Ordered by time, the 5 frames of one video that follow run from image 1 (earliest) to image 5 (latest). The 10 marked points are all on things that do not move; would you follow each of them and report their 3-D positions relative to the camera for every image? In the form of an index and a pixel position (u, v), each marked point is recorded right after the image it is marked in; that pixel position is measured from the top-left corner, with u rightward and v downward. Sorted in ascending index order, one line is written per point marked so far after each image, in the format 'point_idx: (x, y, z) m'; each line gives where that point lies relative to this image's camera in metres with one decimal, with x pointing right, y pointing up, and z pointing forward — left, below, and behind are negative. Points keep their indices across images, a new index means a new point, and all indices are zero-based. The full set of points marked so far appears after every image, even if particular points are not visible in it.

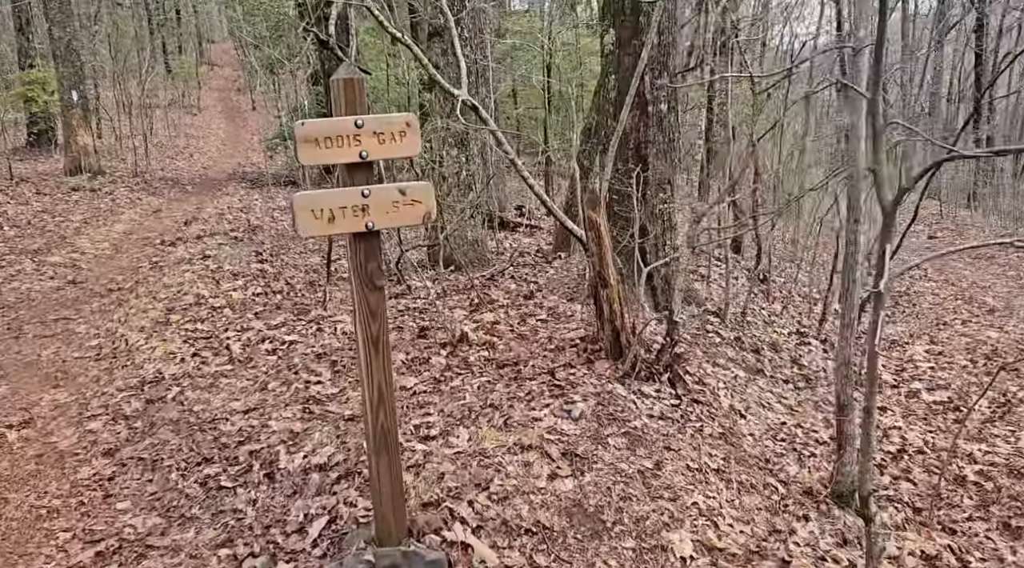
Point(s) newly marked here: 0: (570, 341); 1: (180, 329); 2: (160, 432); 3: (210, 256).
0: (+0.5, -0.5, +6.8) m
1: (-3.2, -0.4, +8.5) m
2: (-2.4, -1.0, +6.0) m
3: (-4.3, +0.4, +12.4) m
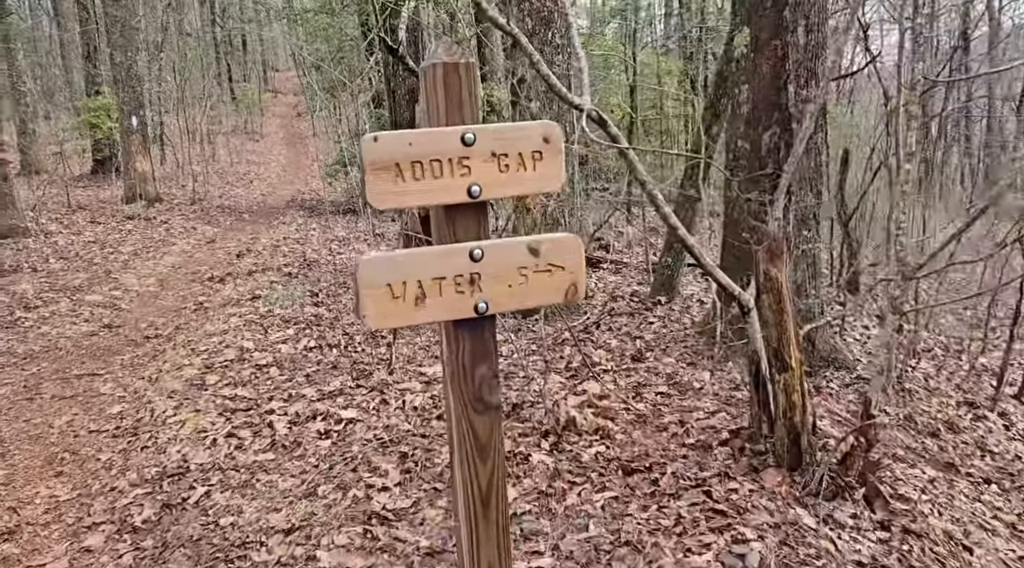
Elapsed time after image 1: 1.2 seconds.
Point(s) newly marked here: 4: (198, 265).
0: (+1.2, -0.9, +5.1) m
1: (-2.4, -0.9, +7.0) m
2: (-1.7, -1.4, +4.4) m
3: (-3.2, -0.2, +11.0) m
4: (-5.3, +0.3, +14.6) m
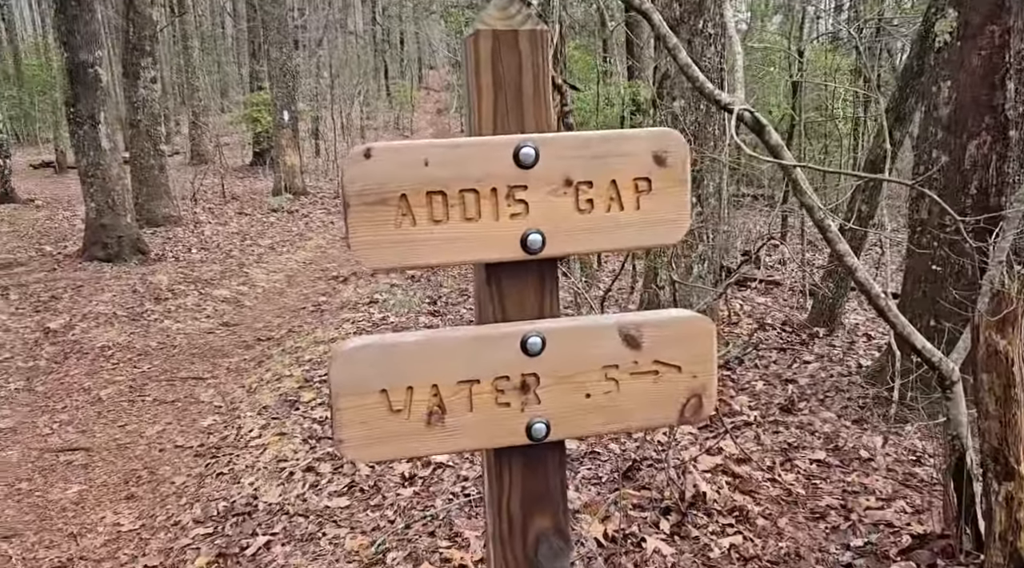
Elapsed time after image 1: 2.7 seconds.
0: (+1.7, -1.1, +4.0) m
1: (-1.5, -1.0, +6.4) m
2: (-1.3, -1.5, +3.7) m
3: (-1.6, -0.2, +10.5) m
4: (-3.1, +0.4, +14.4) m
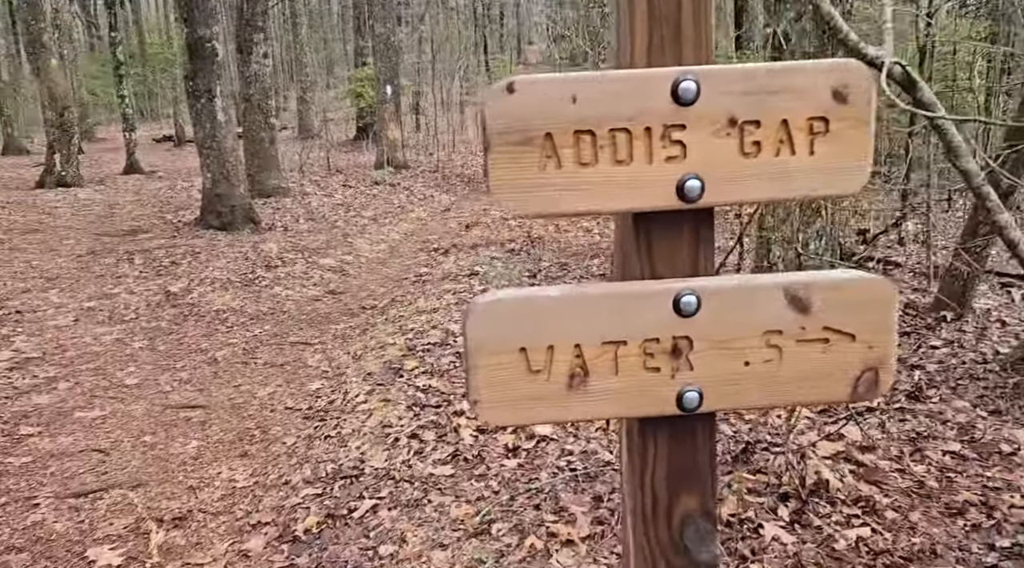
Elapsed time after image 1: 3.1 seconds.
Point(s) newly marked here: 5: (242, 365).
0: (+2.2, -1.0, +3.7) m
1: (-0.8, -0.8, +6.4) m
2: (-0.8, -1.3, +3.8) m
3: (-0.4, +0.1, +10.5) m
4: (-1.4, +0.8, +14.5) m
5: (-2.5, -0.7, +8.1) m
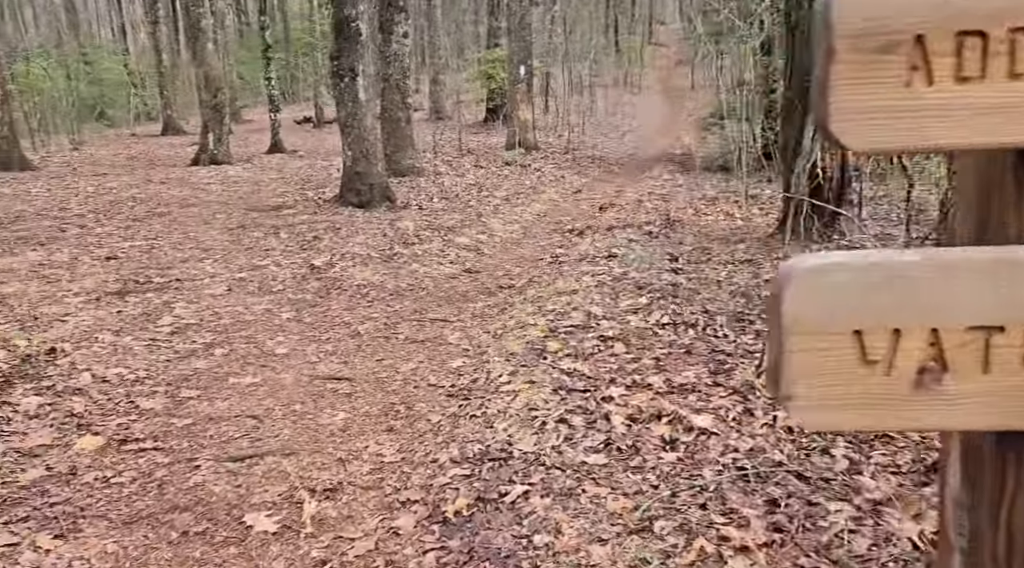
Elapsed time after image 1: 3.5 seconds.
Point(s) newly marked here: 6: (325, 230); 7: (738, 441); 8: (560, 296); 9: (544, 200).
0: (+2.8, -1.1, +3.1) m
1: (+0.3, -0.6, +6.2) m
2: (-0.2, -1.2, +3.7) m
3: (+1.3, +0.3, +10.2) m
4: (+0.9, +1.1, +14.3) m
5: (-1.2, -0.5, +8.1) m
6: (-2.6, +0.8, +12.2) m
7: (+1.2, -0.8, +4.6) m
8: (+0.5, -0.1, +8.6) m
9: (+0.6, +1.6, +16.0) m
